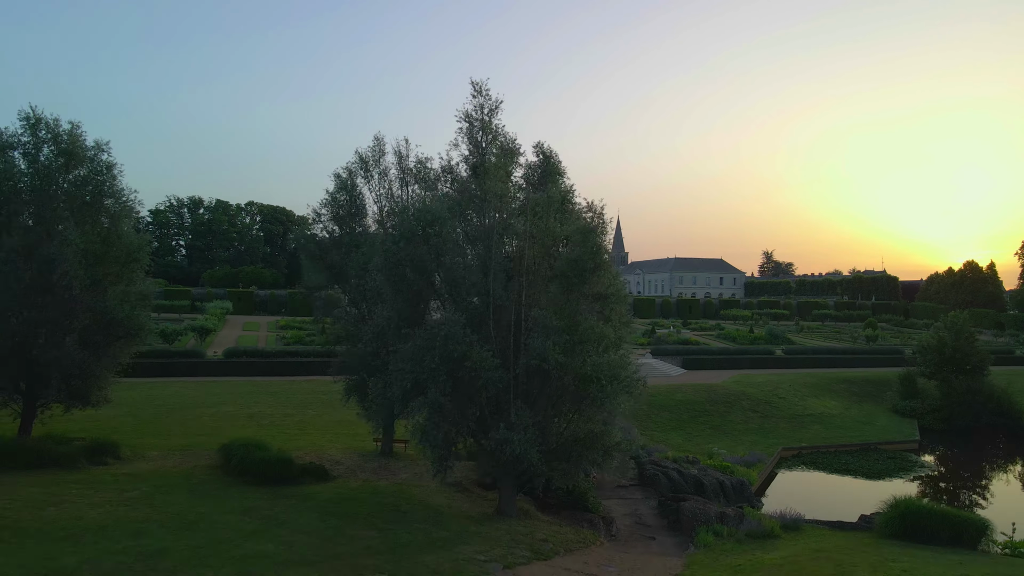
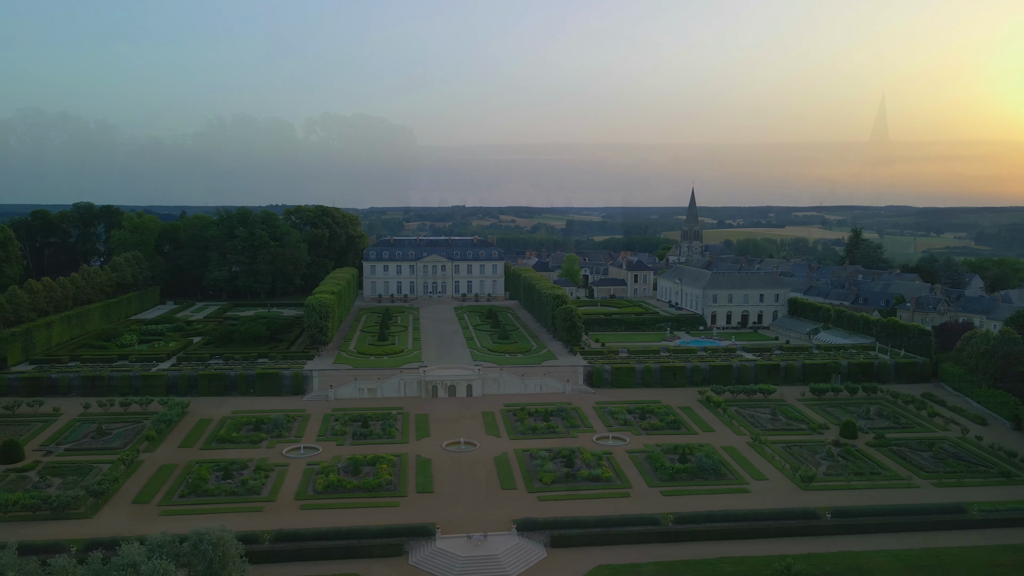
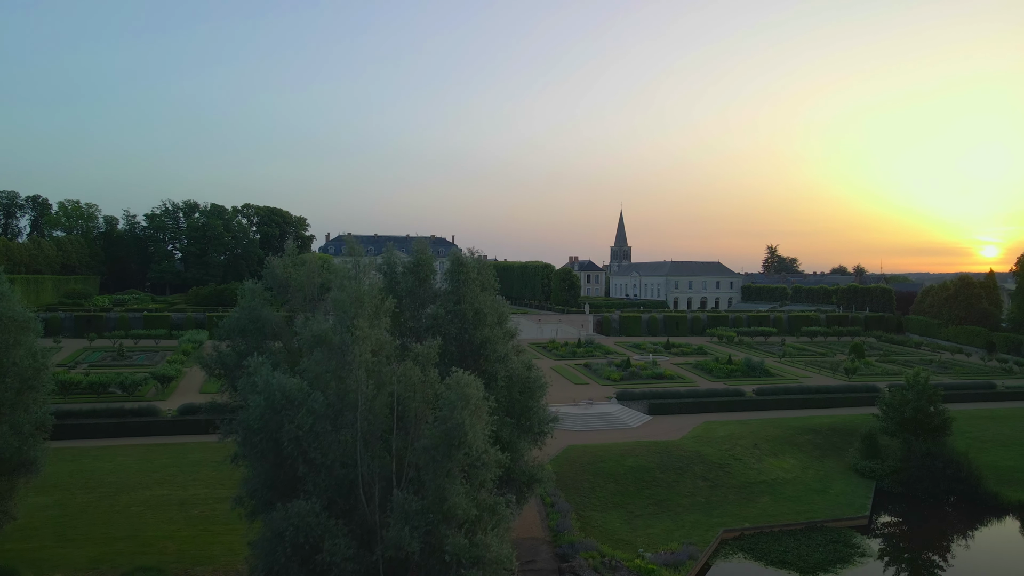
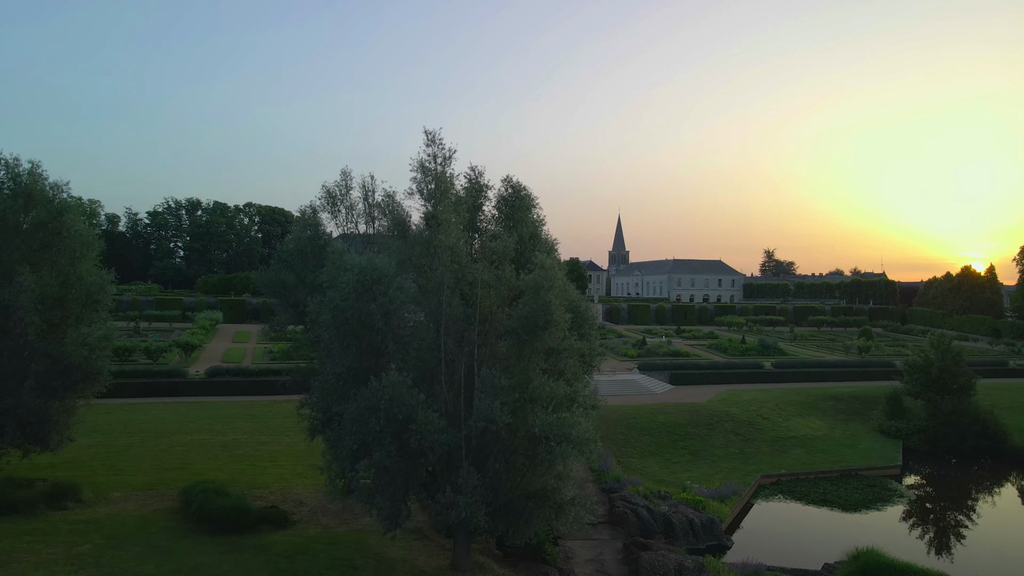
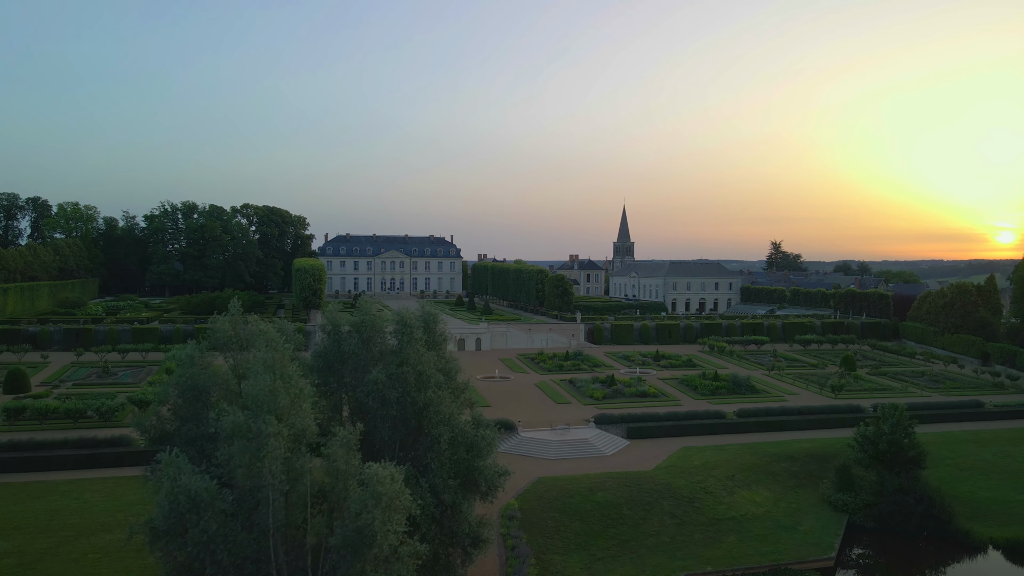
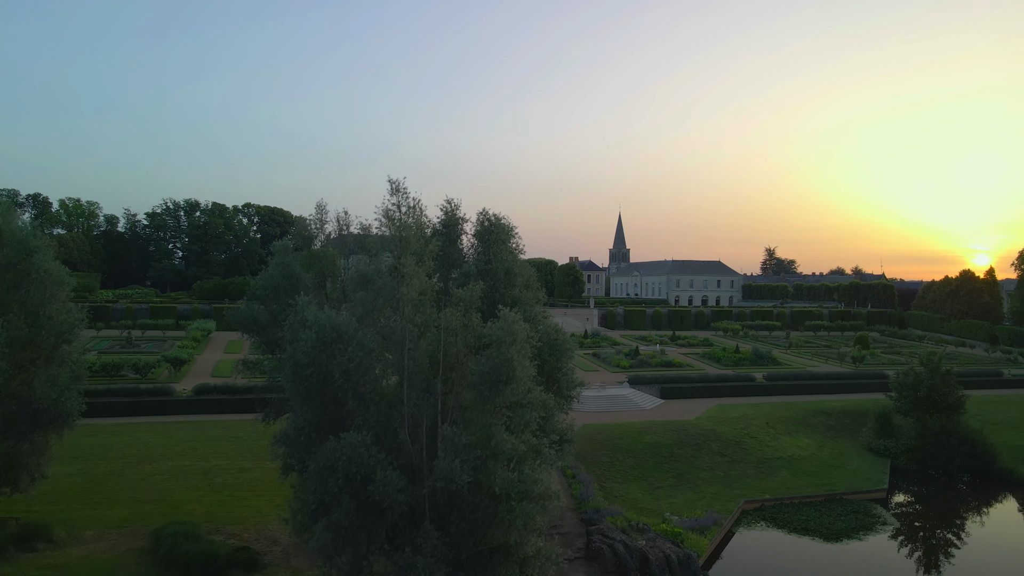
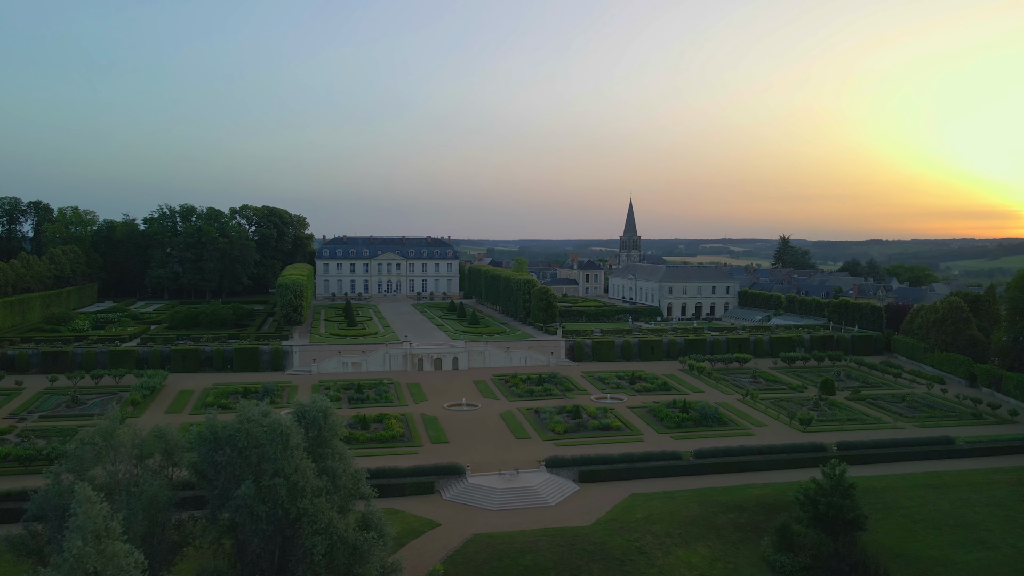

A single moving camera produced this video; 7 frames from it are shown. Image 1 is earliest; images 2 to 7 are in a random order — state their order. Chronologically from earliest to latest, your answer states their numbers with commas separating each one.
4, 6, 3, 5, 7, 2
